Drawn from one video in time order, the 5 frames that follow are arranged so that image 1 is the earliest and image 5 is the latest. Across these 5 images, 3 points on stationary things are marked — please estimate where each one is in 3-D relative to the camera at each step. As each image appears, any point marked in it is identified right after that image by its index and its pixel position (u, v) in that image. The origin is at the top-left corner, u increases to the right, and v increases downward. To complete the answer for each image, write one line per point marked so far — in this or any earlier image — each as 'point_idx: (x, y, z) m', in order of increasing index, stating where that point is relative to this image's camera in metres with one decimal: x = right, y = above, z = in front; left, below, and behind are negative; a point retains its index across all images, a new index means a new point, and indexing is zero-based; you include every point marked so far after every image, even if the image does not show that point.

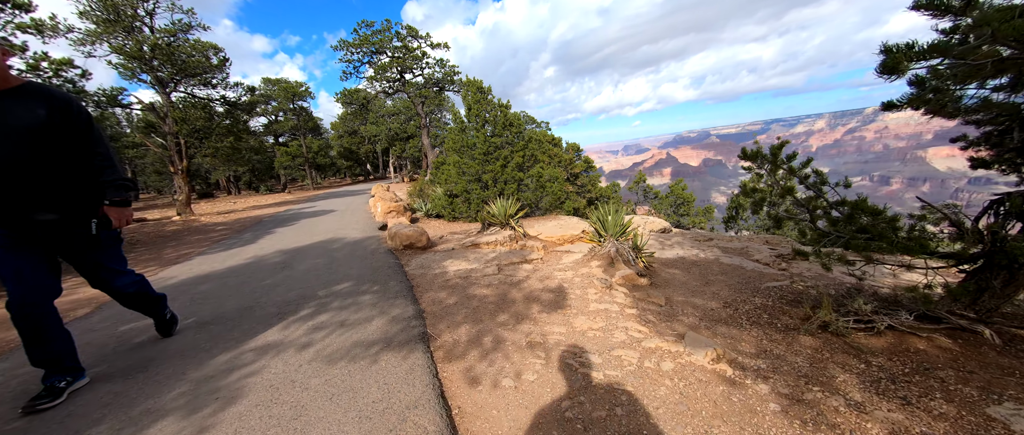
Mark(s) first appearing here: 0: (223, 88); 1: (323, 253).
0: (-12.0, +5.3, +13.6) m
1: (-3.5, -0.7, +6.0) m
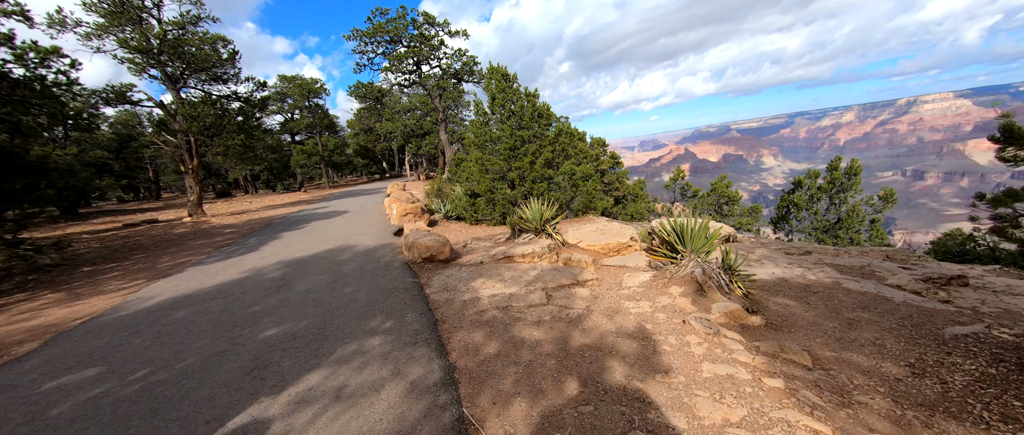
0: (-11.0, +5.3, +13.0) m
1: (-2.8, -0.8, +5.1) m
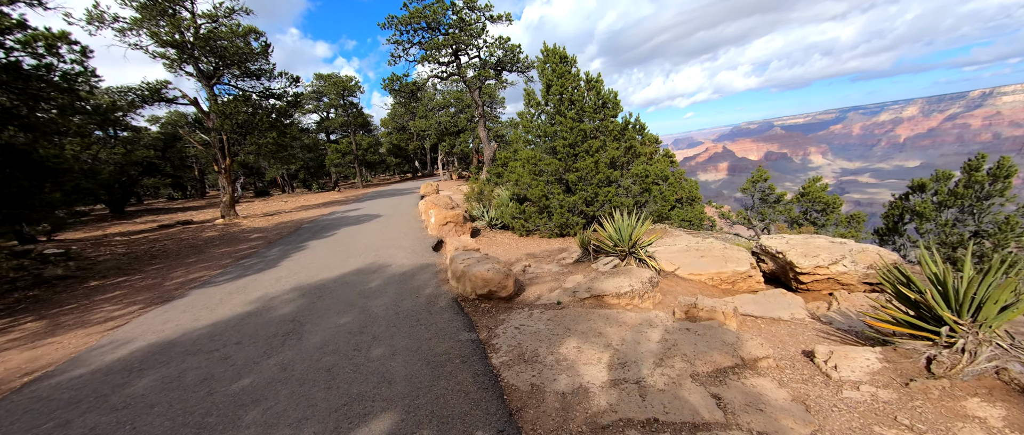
0: (-9.3, +5.2, +12.4) m
1: (-1.9, -1.0, +3.9) m
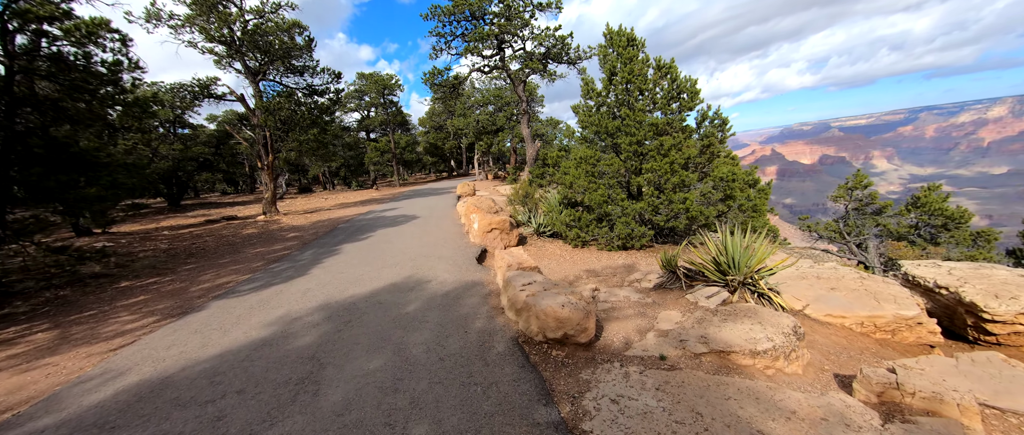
0: (-7.6, +5.3, +12.2) m
1: (-1.2, -1.1, +3.1) m
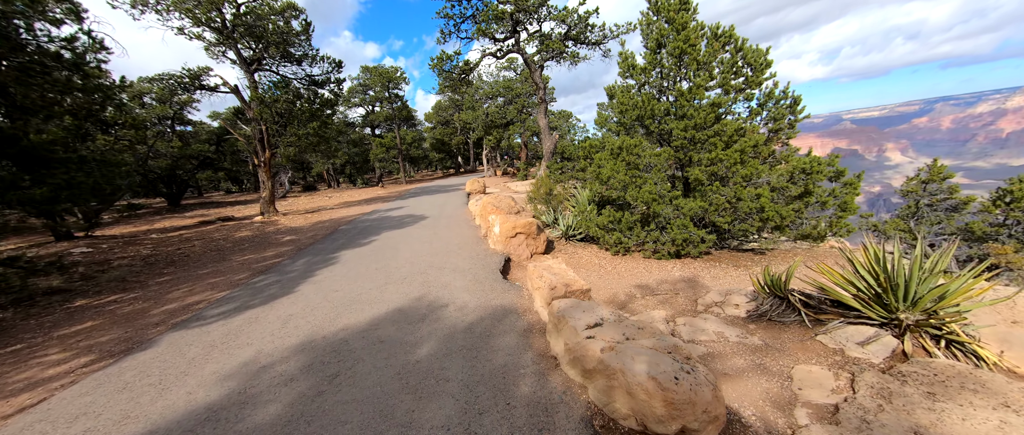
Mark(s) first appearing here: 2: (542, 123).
0: (-7.0, +5.3, +11.3) m
1: (-0.8, -1.2, +2.1) m
2: (+1.2, +3.9, +13.7) m
